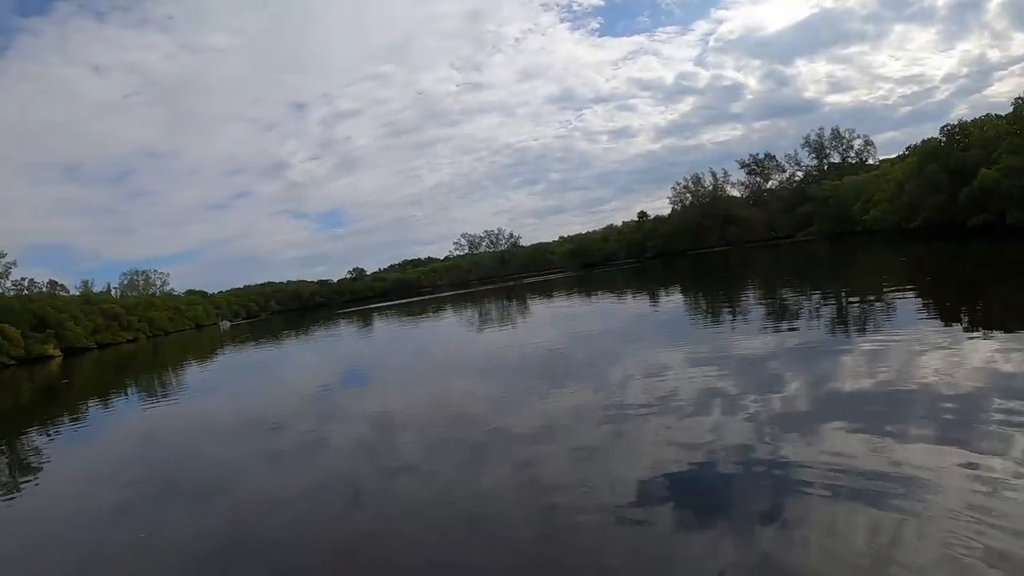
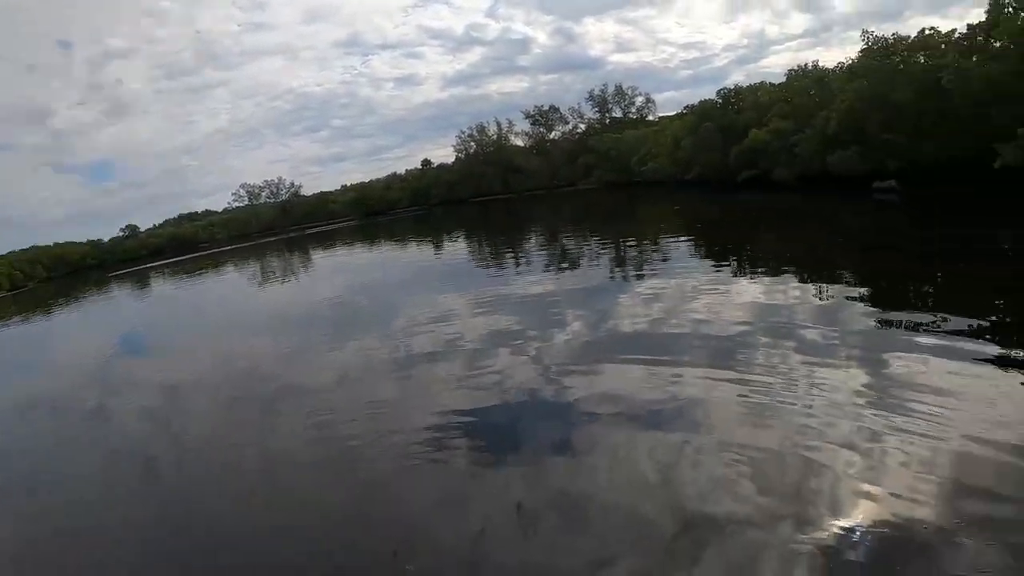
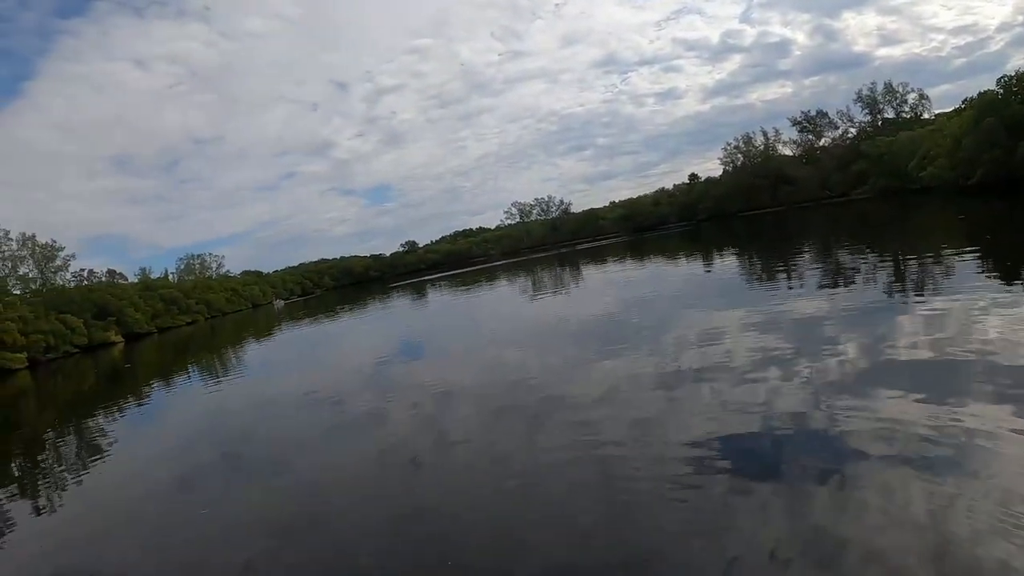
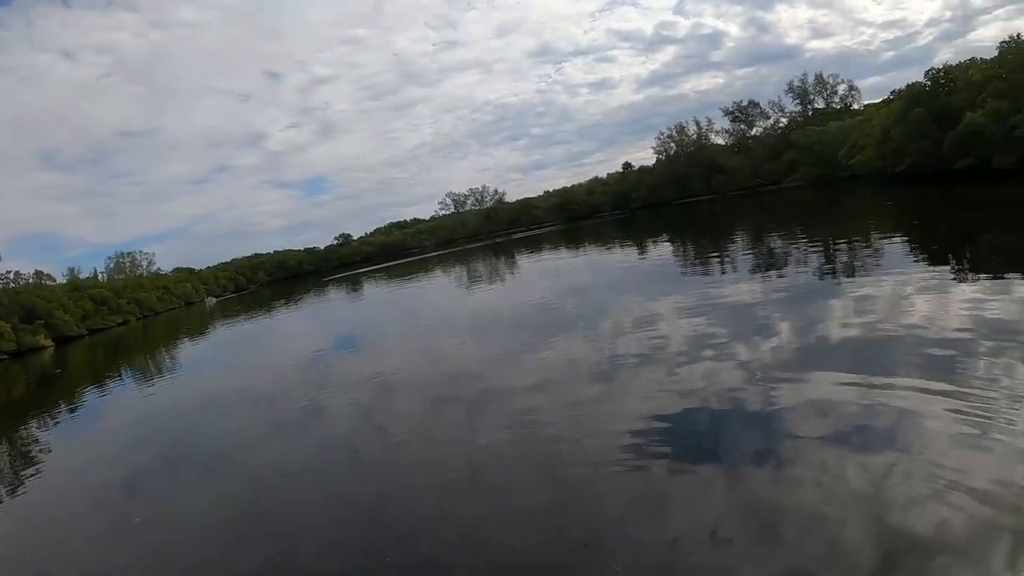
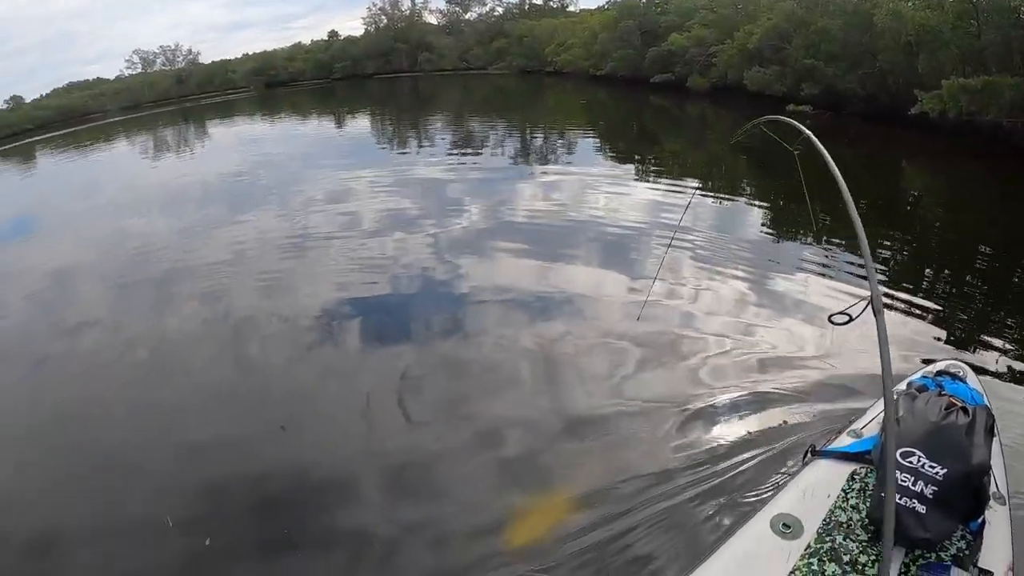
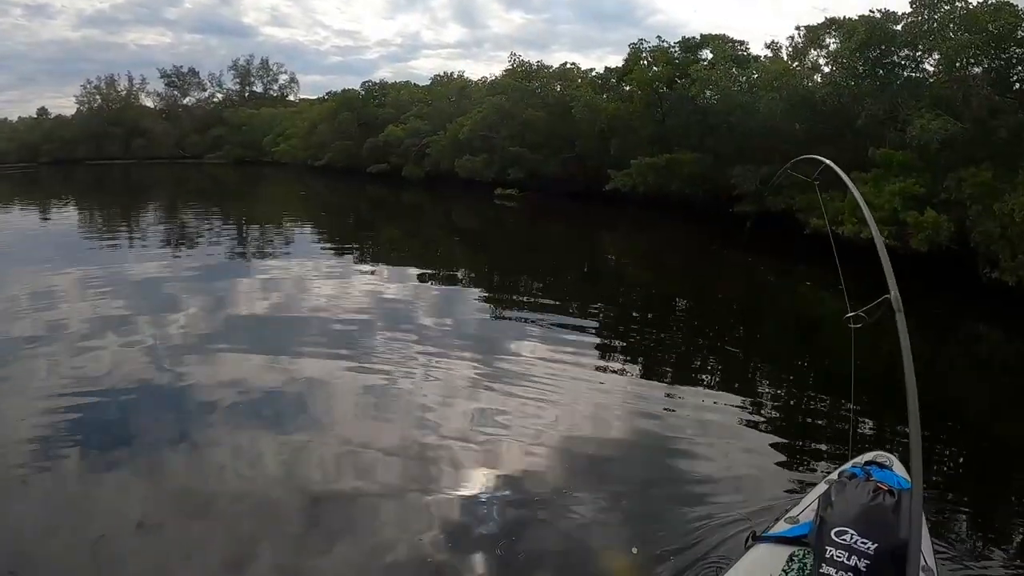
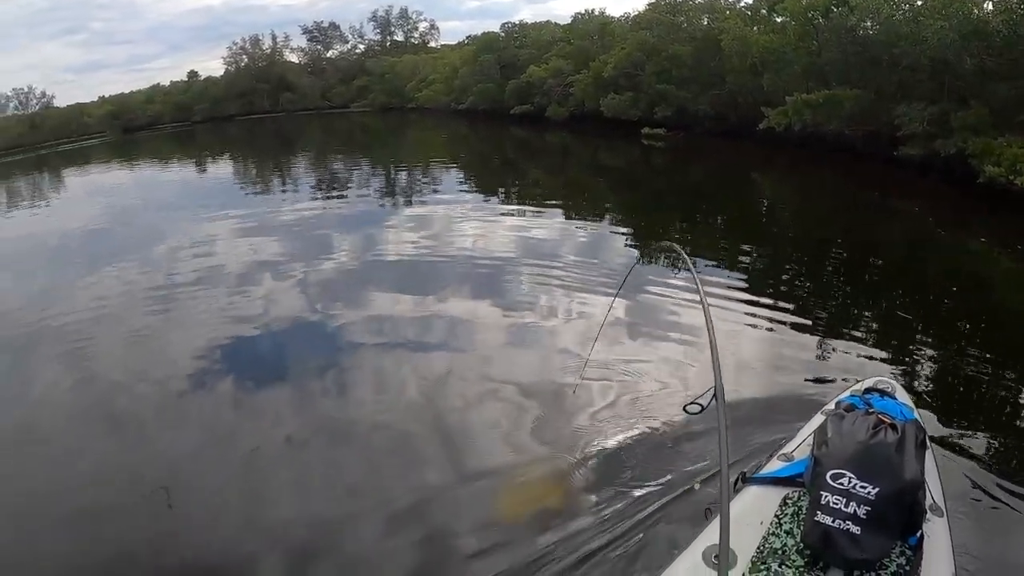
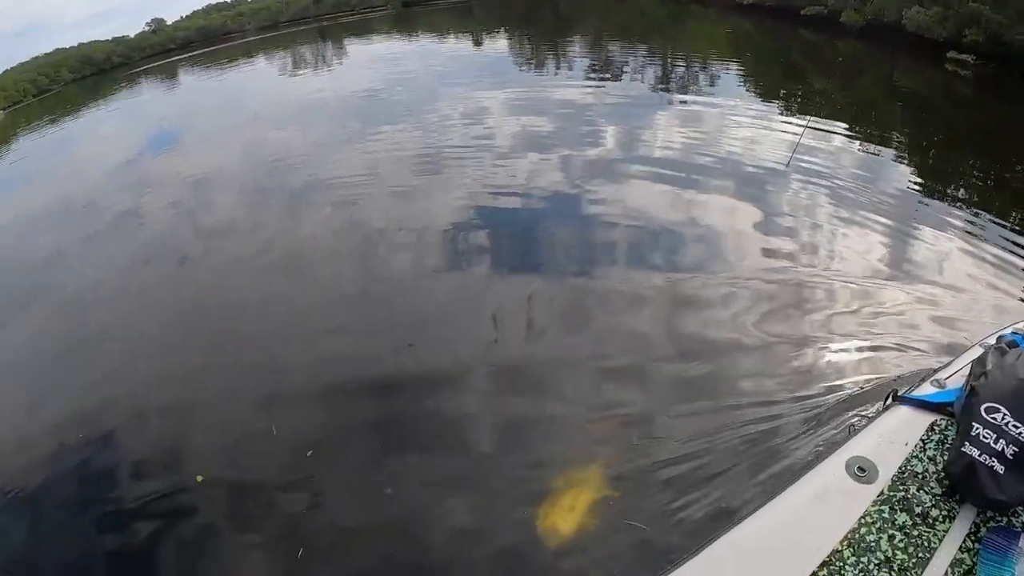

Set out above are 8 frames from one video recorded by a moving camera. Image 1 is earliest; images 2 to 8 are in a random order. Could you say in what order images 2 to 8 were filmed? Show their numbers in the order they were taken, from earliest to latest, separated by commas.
3, 4, 2, 6, 7, 5, 8
